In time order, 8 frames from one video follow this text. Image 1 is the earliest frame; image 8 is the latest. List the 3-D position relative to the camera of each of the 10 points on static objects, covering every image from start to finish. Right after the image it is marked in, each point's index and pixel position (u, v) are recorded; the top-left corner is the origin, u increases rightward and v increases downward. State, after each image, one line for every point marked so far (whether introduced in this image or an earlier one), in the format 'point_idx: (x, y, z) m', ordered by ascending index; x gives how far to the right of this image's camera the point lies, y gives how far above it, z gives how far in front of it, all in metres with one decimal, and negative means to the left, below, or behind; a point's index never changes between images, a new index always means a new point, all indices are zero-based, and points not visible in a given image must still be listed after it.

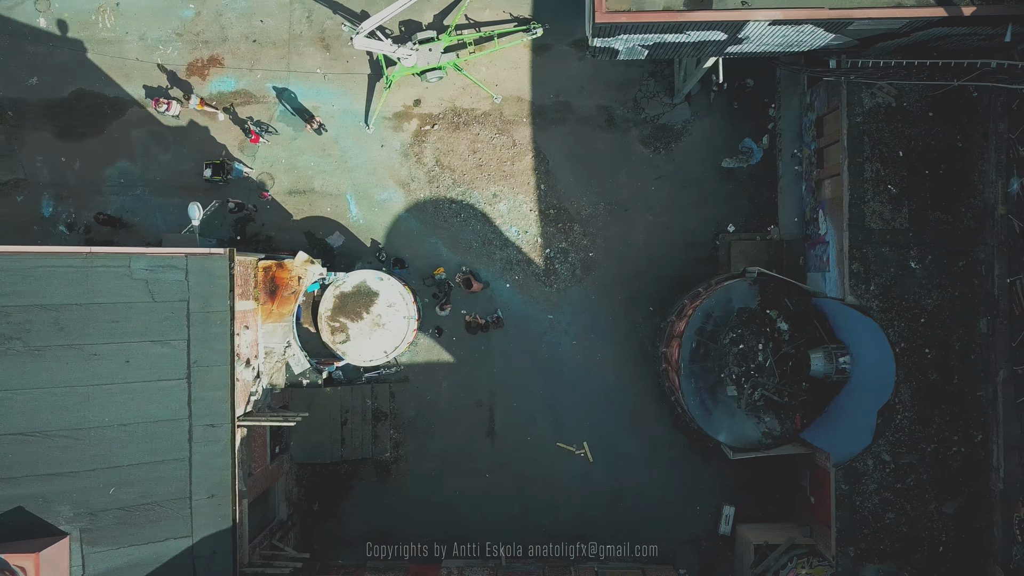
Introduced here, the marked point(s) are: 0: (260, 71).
0: (-6.3, +5.4, +15.3) m
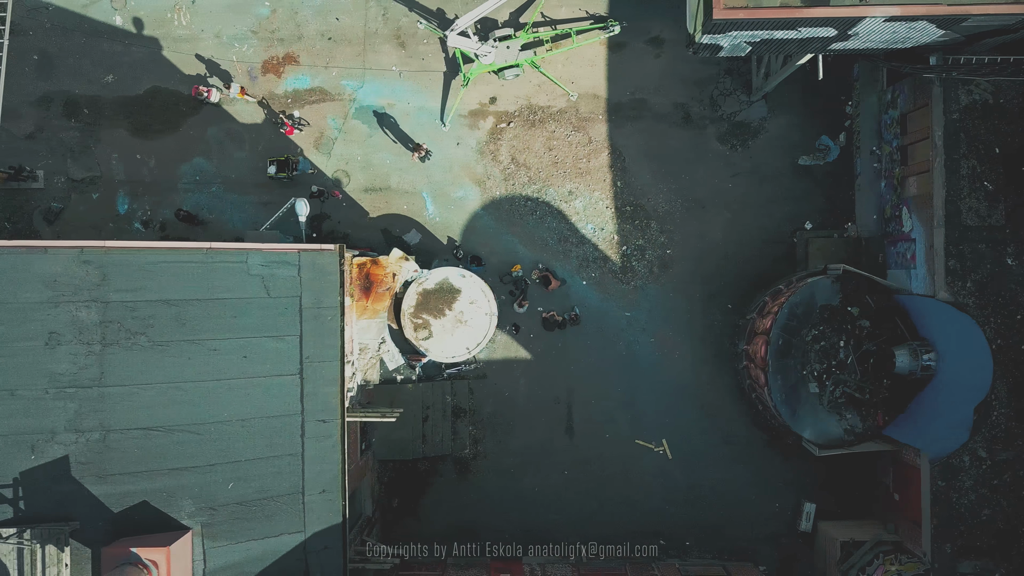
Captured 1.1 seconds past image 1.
0: (-4.4, +5.5, +15.3) m
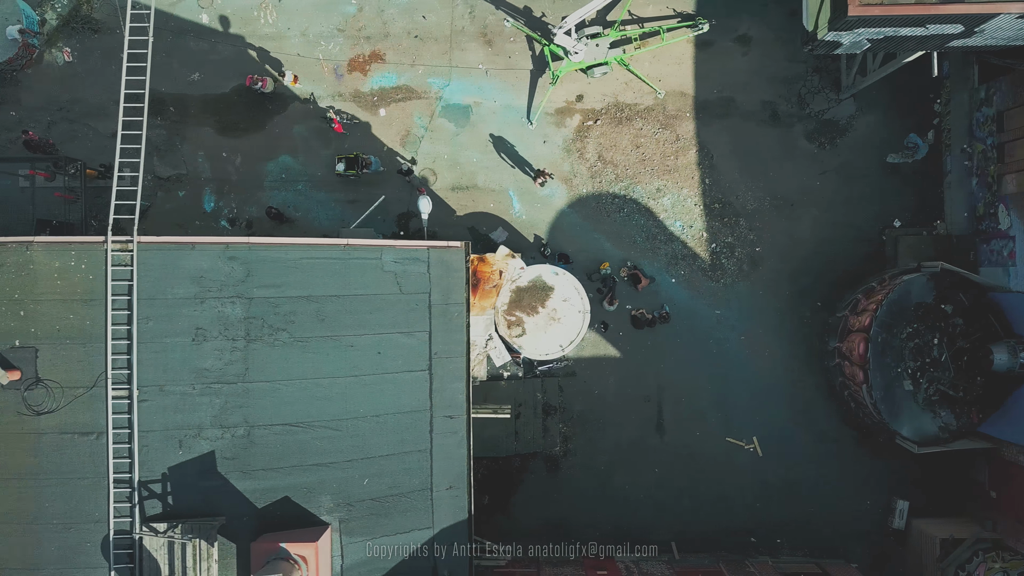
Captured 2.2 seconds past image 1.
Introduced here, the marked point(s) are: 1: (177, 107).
0: (-2.3, +5.6, +15.3) m
1: (-8.5, +4.6, +15.4) m
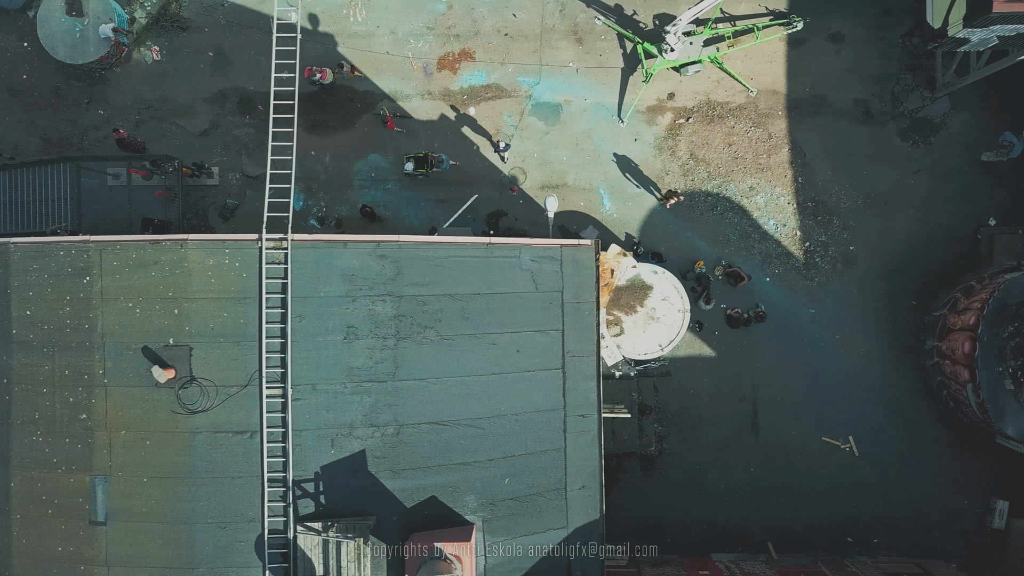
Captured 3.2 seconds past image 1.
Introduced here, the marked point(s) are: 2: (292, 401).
0: (0.0, +5.6, +15.3) m
1: (-6.2, +4.6, +15.4) m
2: (-3.2, -1.6, +8.8) m
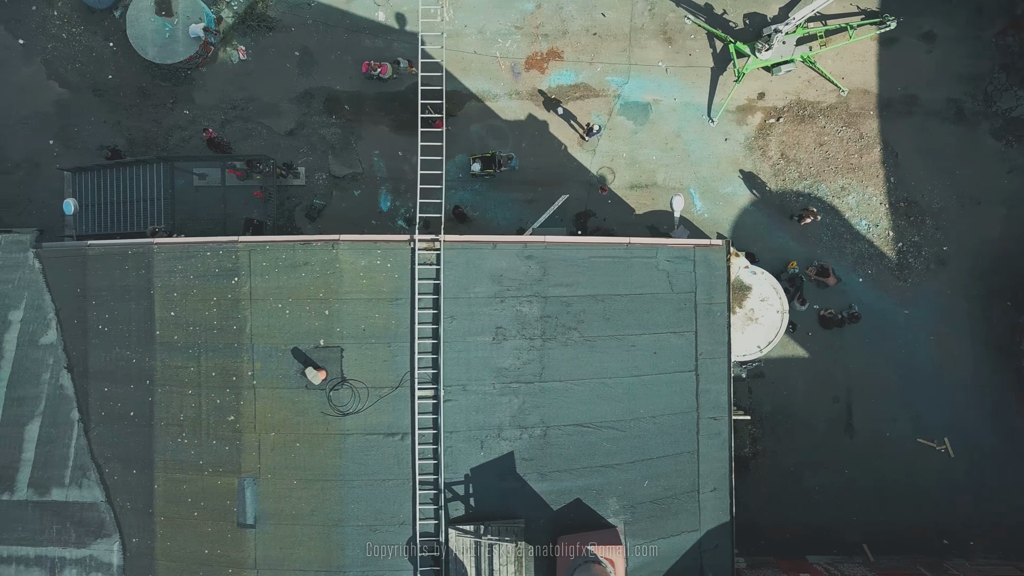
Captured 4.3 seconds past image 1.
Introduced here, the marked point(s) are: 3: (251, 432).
0: (+2.2, +5.6, +15.2) m
1: (-4.0, +4.6, +15.3) m
2: (-1.0, -1.6, +8.7) m
3: (-3.8, -2.1, +8.8) m
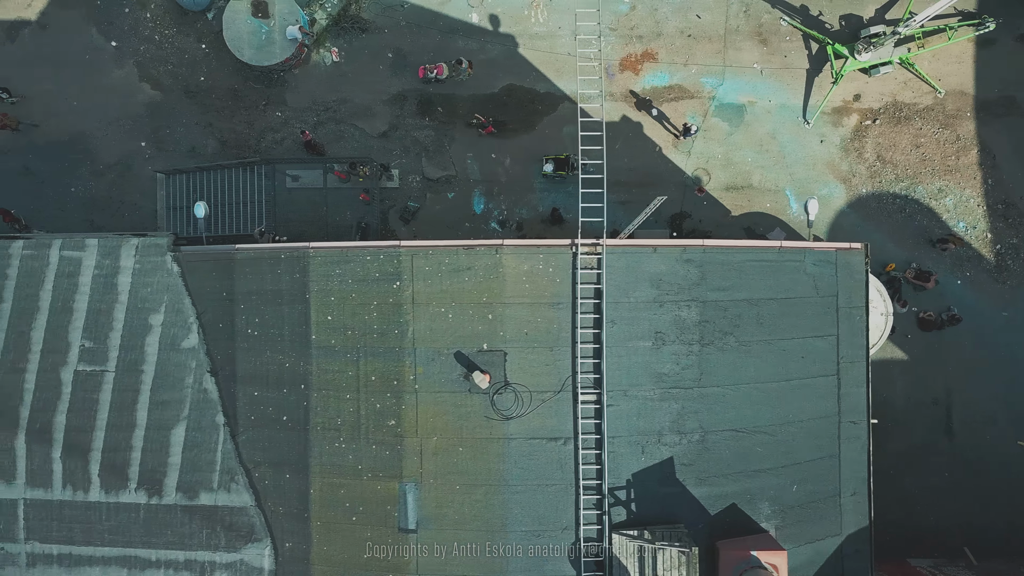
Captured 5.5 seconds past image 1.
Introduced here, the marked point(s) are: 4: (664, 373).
0: (+4.5, +5.5, +15.1) m
1: (-1.7, +4.5, +15.3) m
2: (+1.4, -1.7, +8.7) m
3: (-1.4, -2.1, +8.8) m
4: (+2.2, -1.2, +8.9) m
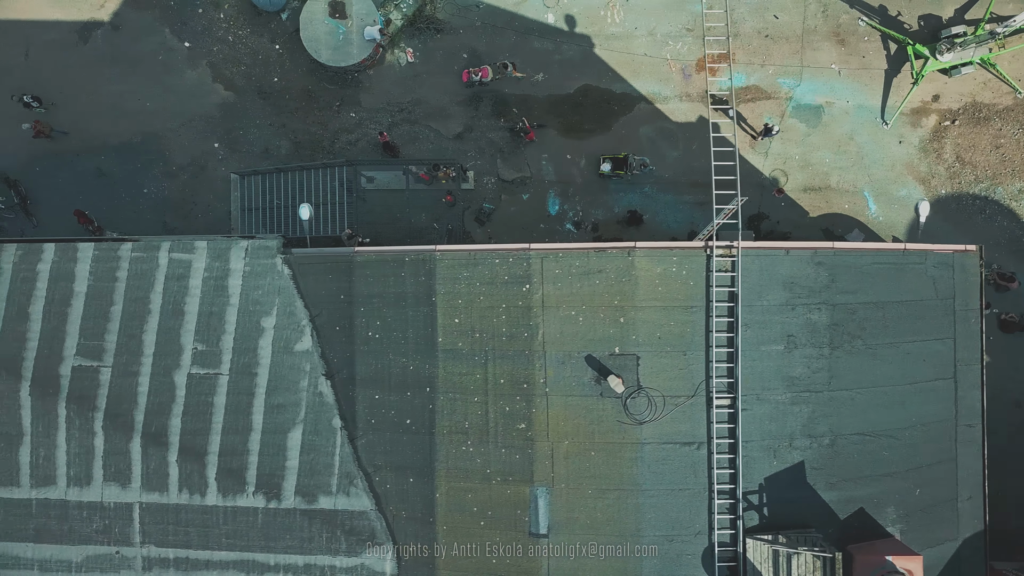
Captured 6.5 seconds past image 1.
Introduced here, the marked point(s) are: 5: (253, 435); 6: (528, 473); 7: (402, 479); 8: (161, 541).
0: (+6.4, +5.5, +15.1) m
1: (+0.2, +4.5, +15.2) m
2: (+3.2, -1.7, +8.7) m
3: (+0.5, -2.2, +8.8) m
4: (+4.1, -1.3, +8.8) m
5: (-4.1, -2.3, +9.7) m
6: (+0.2, -2.7, +8.8) m
7: (-1.7, -2.9, +9.3) m
8: (-5.6, -4.0, +9.7) m
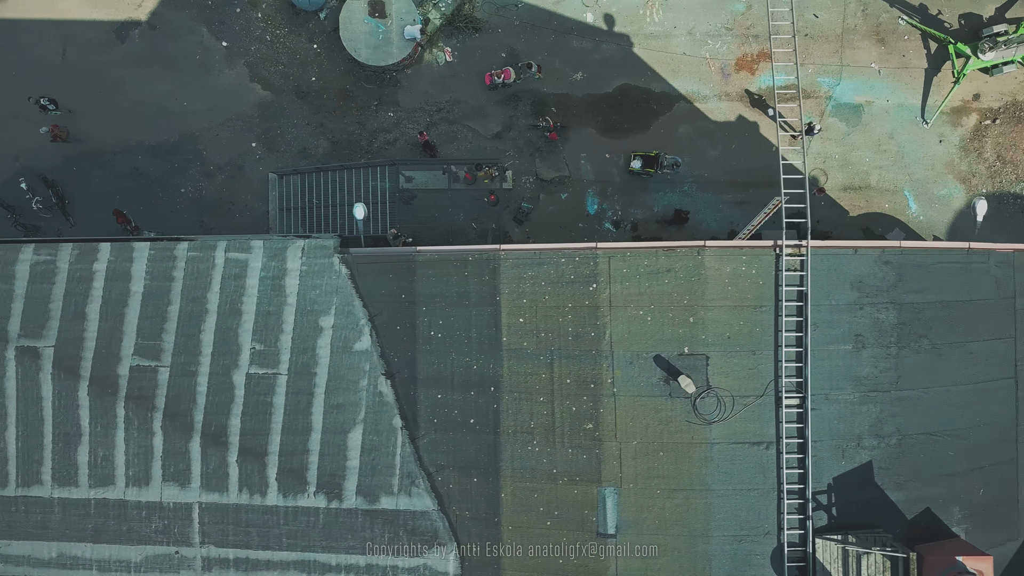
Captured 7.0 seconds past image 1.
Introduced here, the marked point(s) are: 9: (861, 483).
0: (+7.4, +5.5, +15.0) m
1: (+1.2, +4.5, +15.2) m
2: (+4.2, -1.7, +8.6) m
3: (+1.4, -2.2, +8.7) m
4: (+5.1, -1.3, +8.8) m
5: (-3.1, -2.3, +9.6) m
6: (+1.2, -2.6, +8.8) m
7: (-0.7, -2.9, +9.2) m
8: (-4.6, -4.0, +9.7) m
9: (+5.0, -2.8, +8.8) m
